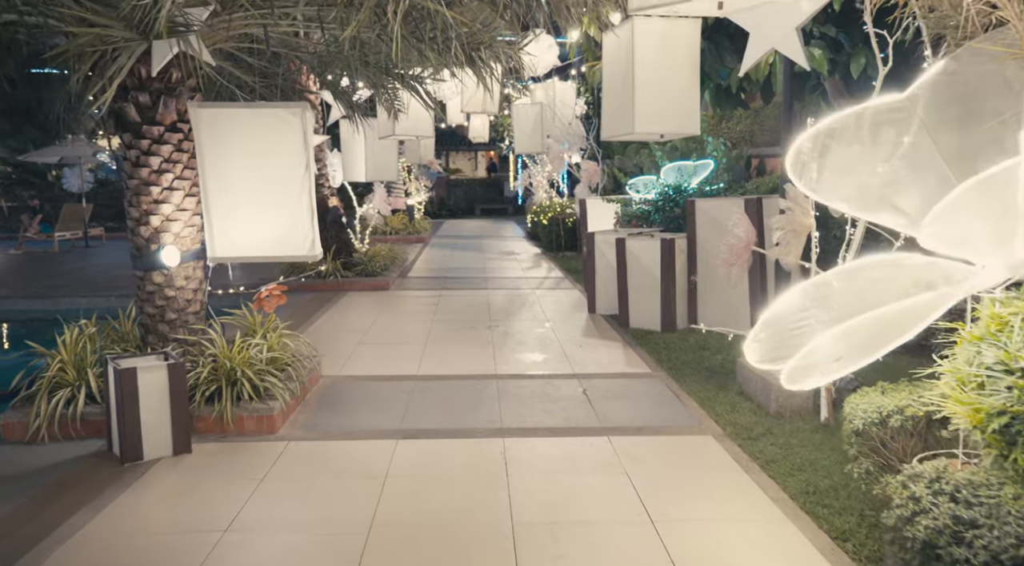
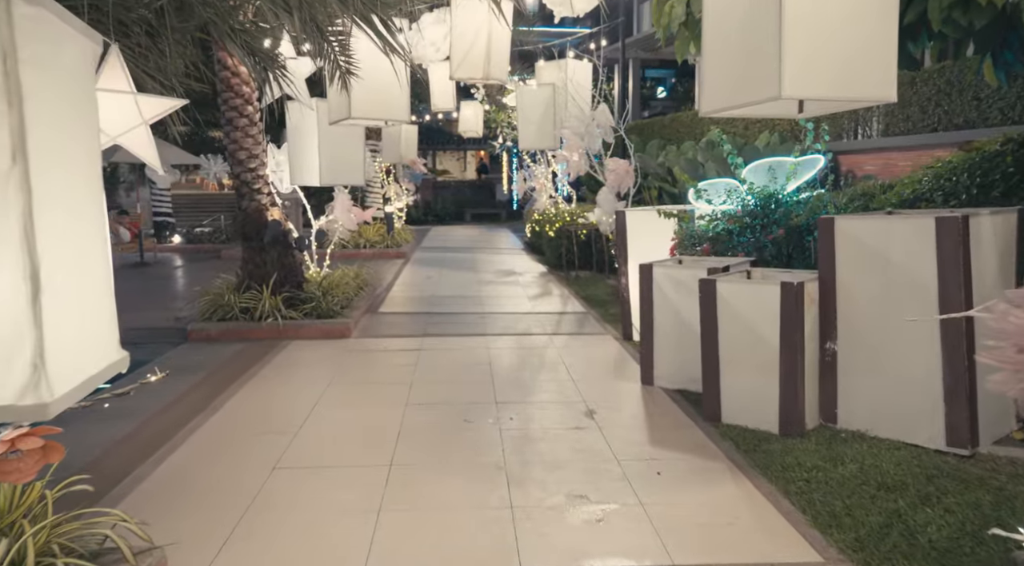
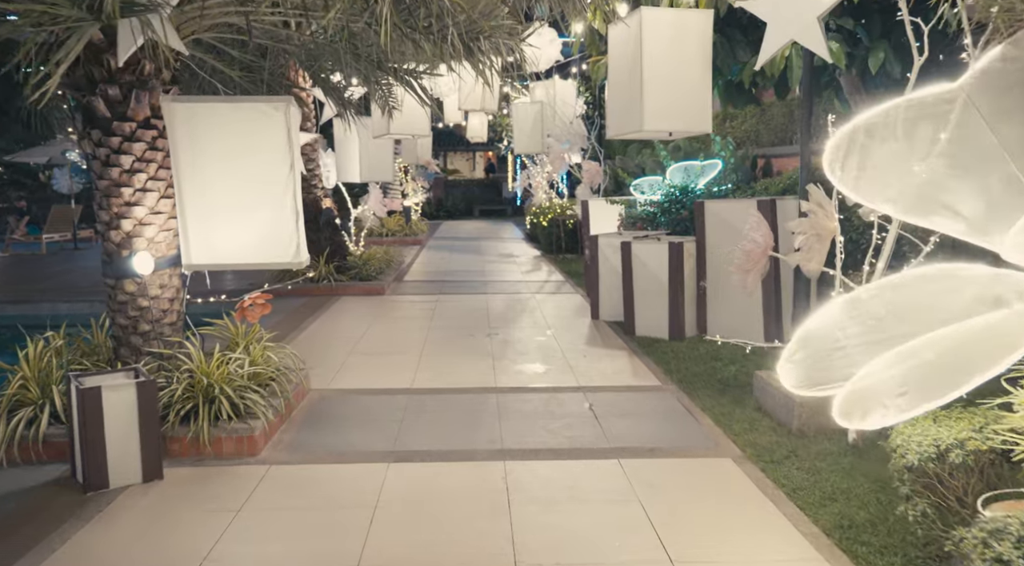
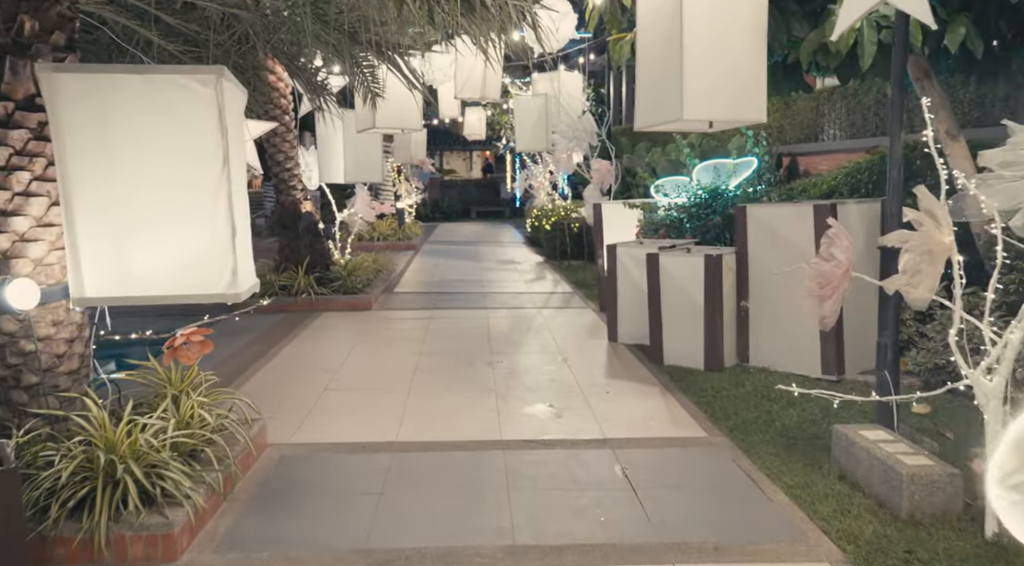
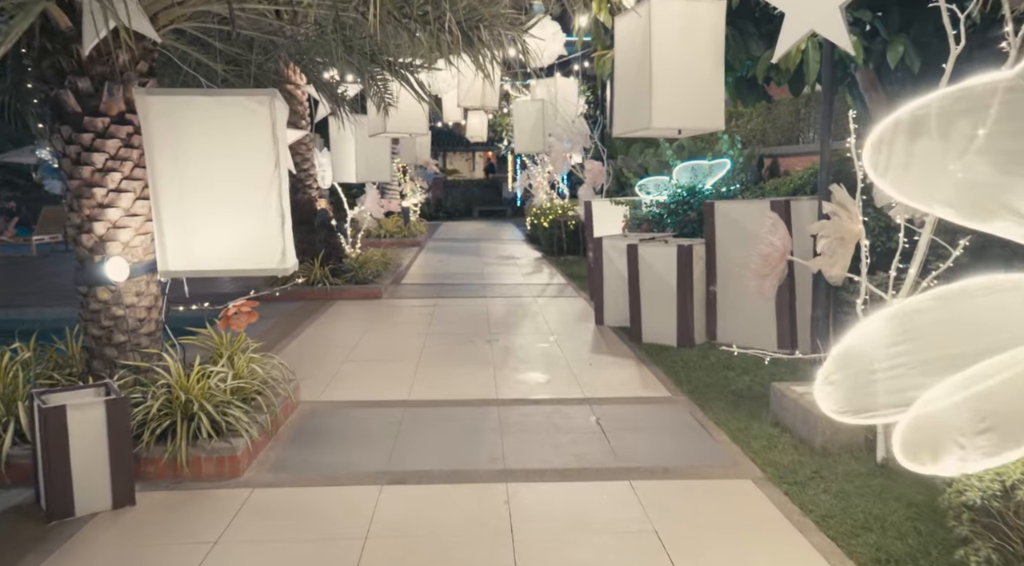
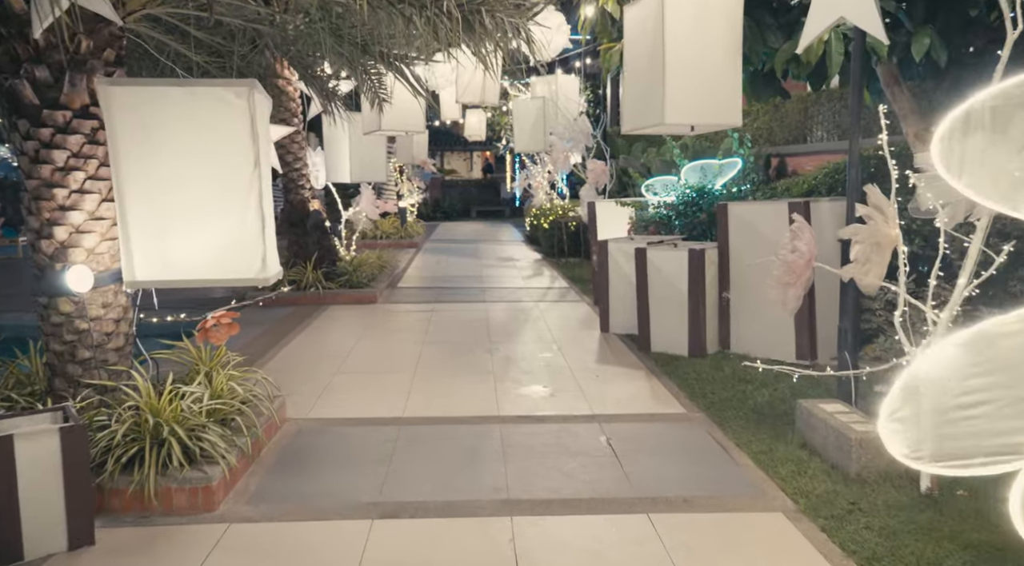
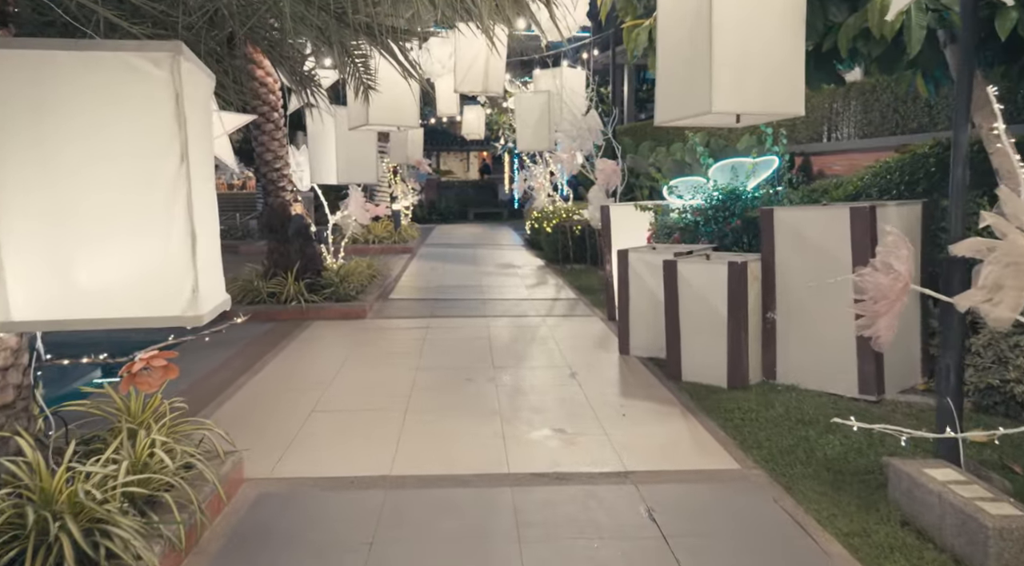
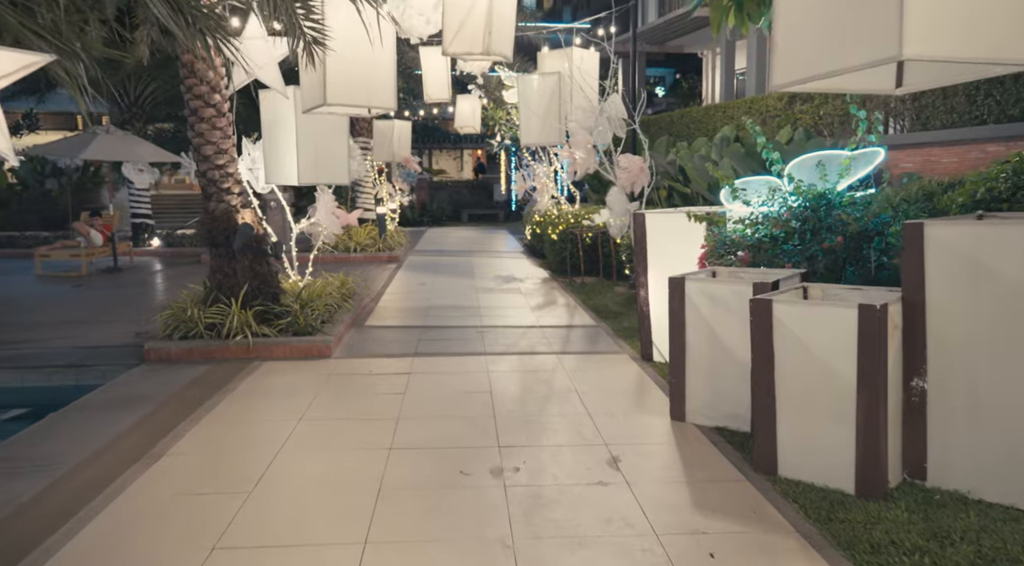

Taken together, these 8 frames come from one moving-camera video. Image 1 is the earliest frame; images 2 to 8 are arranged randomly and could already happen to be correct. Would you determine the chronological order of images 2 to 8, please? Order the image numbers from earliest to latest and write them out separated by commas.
3, 5, 6, 4, 7, 2, 8
